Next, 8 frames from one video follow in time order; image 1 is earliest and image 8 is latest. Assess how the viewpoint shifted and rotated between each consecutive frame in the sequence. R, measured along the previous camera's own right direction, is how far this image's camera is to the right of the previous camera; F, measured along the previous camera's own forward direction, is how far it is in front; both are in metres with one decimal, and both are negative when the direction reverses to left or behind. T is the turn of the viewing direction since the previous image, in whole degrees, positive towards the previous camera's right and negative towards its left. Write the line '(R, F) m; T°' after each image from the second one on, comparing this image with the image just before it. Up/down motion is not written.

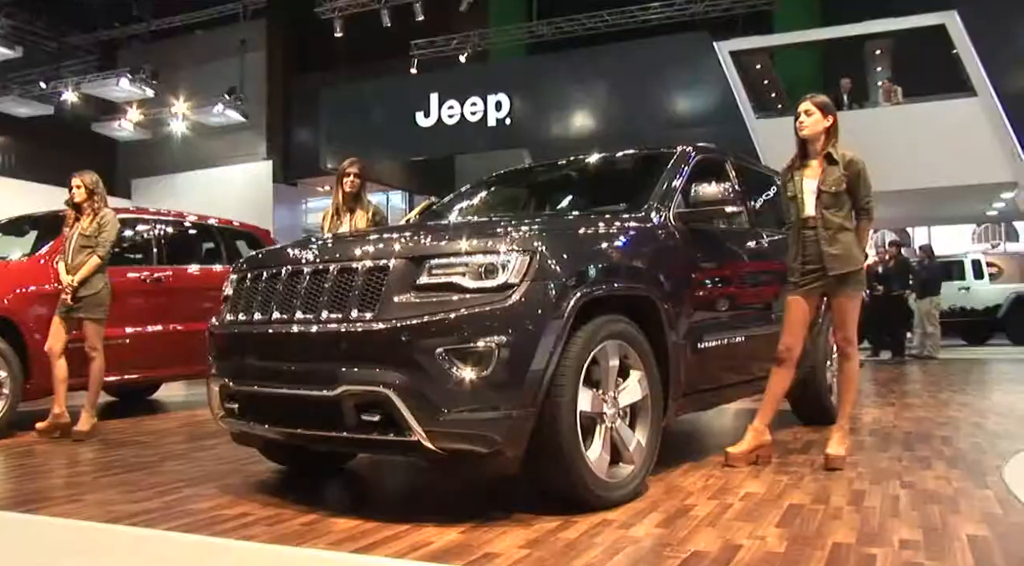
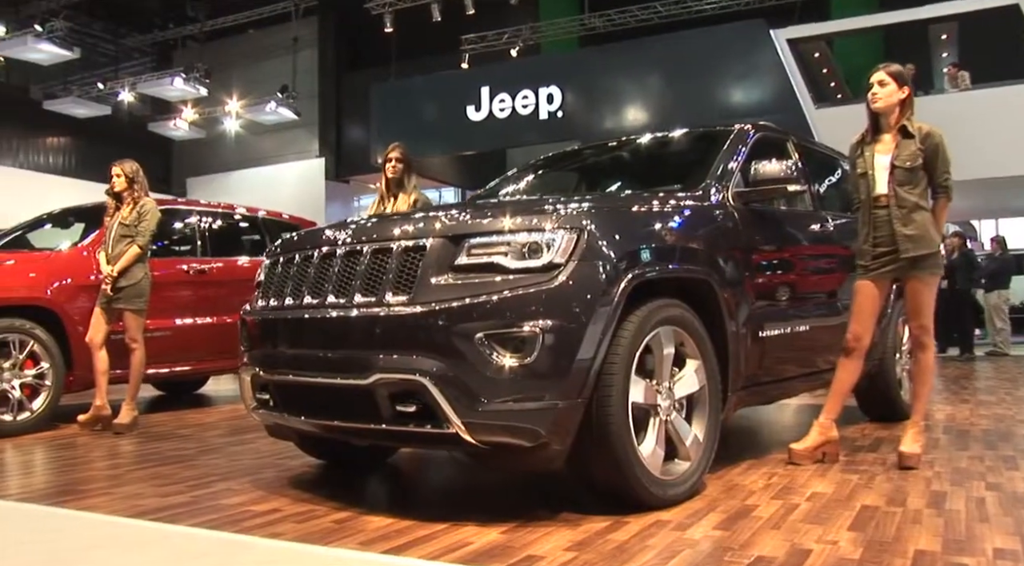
(0.0, +0.2) m; -4°
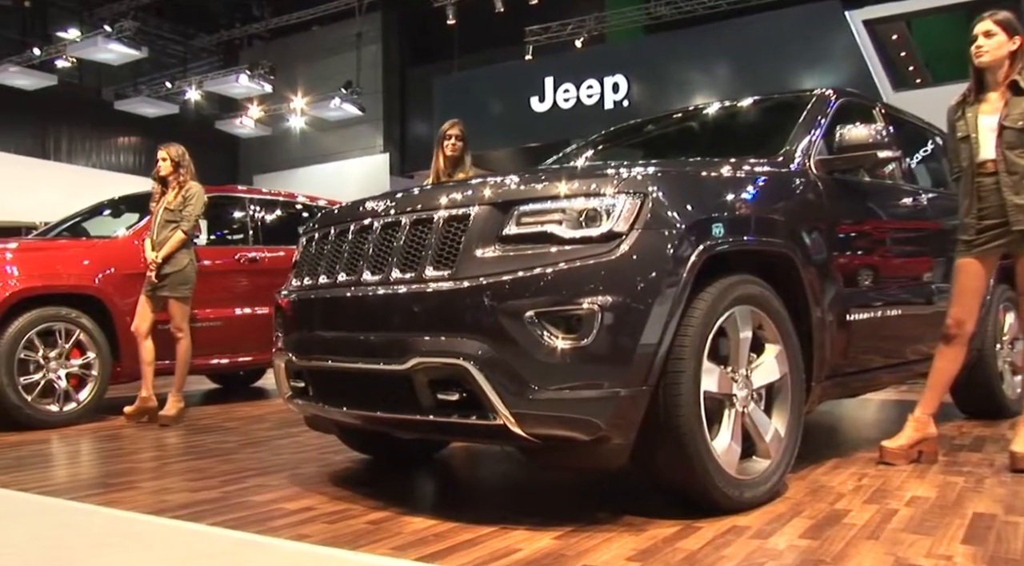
(0.0, +0.3) m; -4°
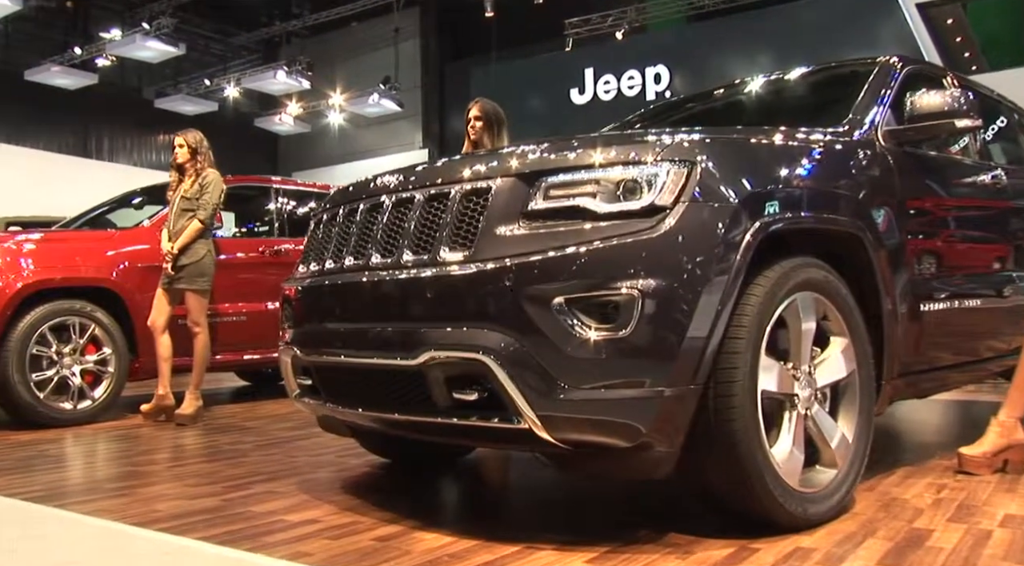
(0.0, +0.3) m; -3°
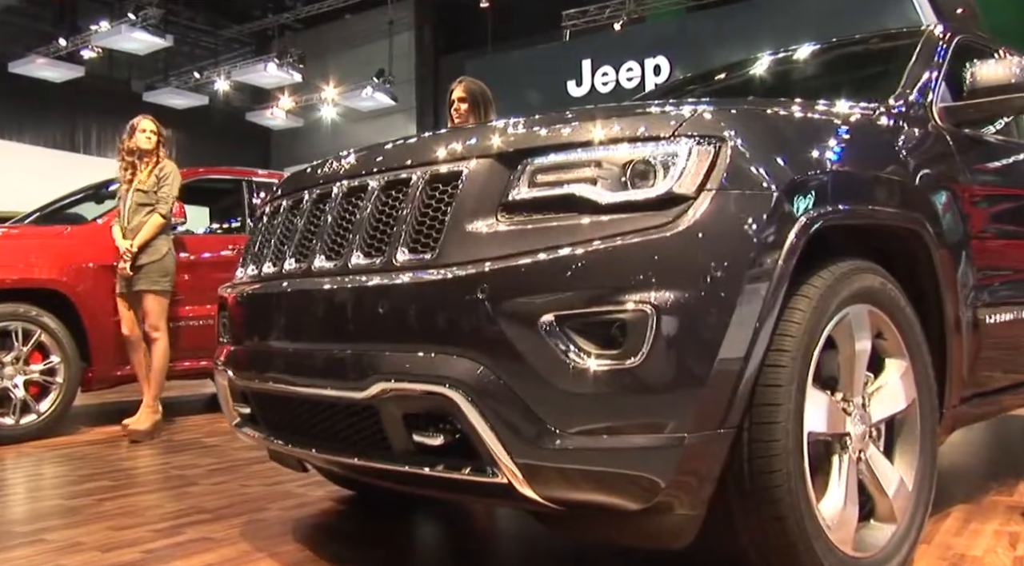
(0.0, +0.5) m; 0°
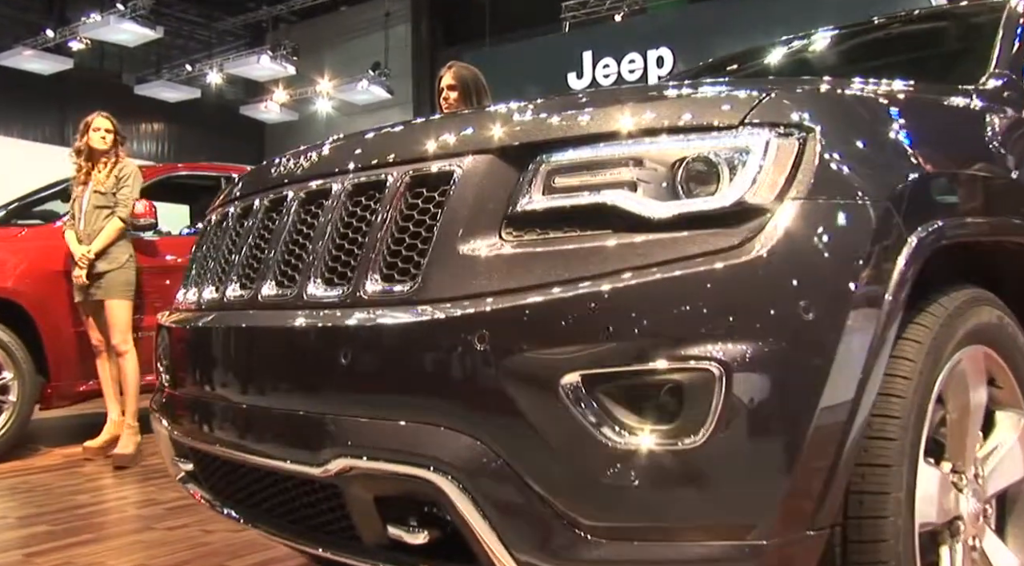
(0.0, +0.4) m; 0°
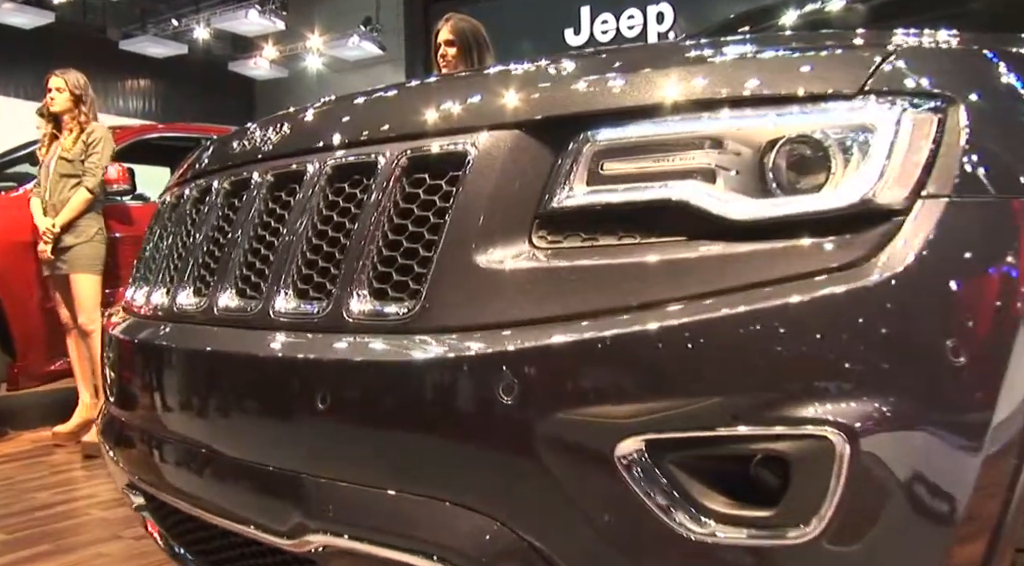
(0.0, +0.3) m; 0°
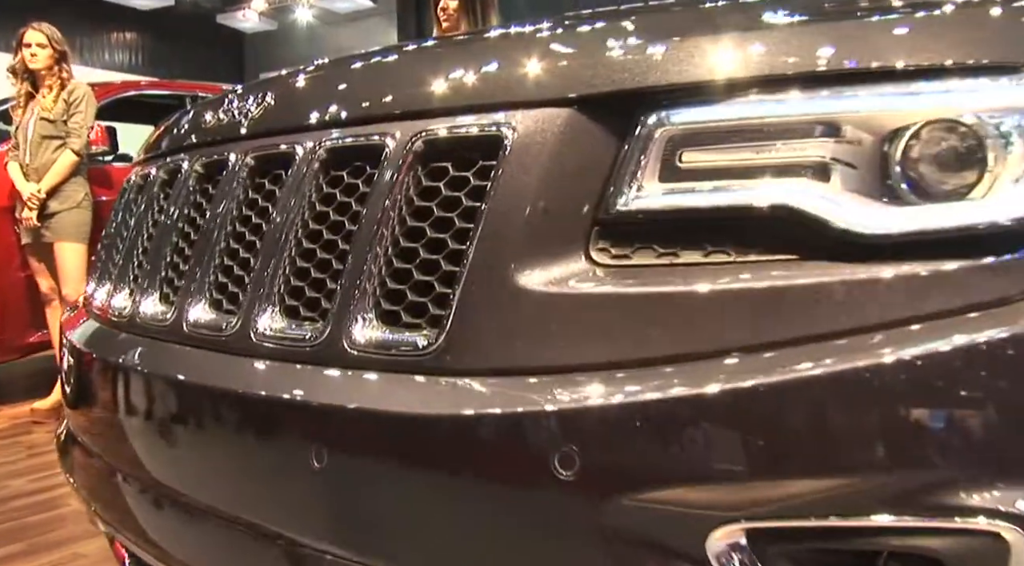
(0.0, +0.2) m; +1°
